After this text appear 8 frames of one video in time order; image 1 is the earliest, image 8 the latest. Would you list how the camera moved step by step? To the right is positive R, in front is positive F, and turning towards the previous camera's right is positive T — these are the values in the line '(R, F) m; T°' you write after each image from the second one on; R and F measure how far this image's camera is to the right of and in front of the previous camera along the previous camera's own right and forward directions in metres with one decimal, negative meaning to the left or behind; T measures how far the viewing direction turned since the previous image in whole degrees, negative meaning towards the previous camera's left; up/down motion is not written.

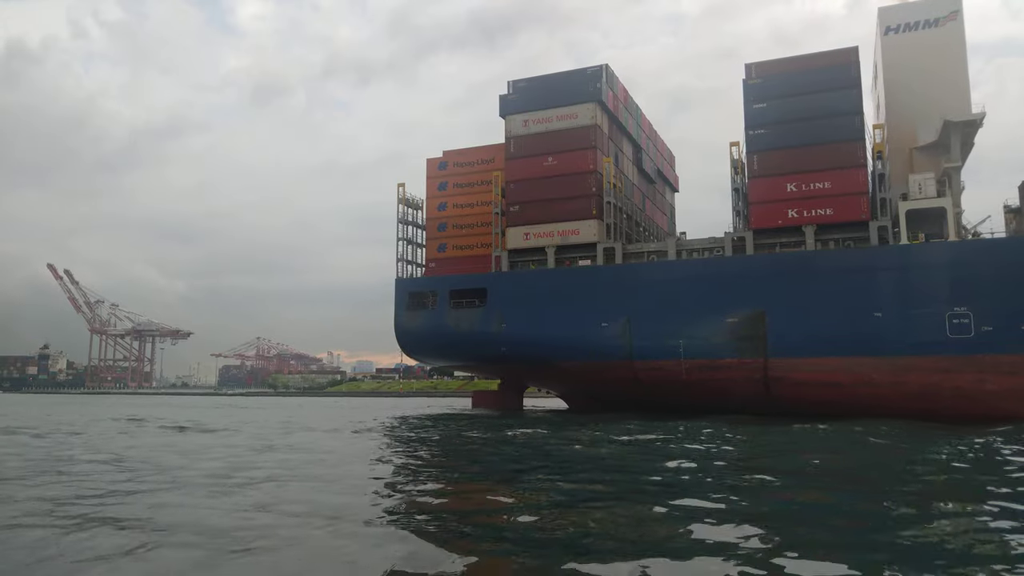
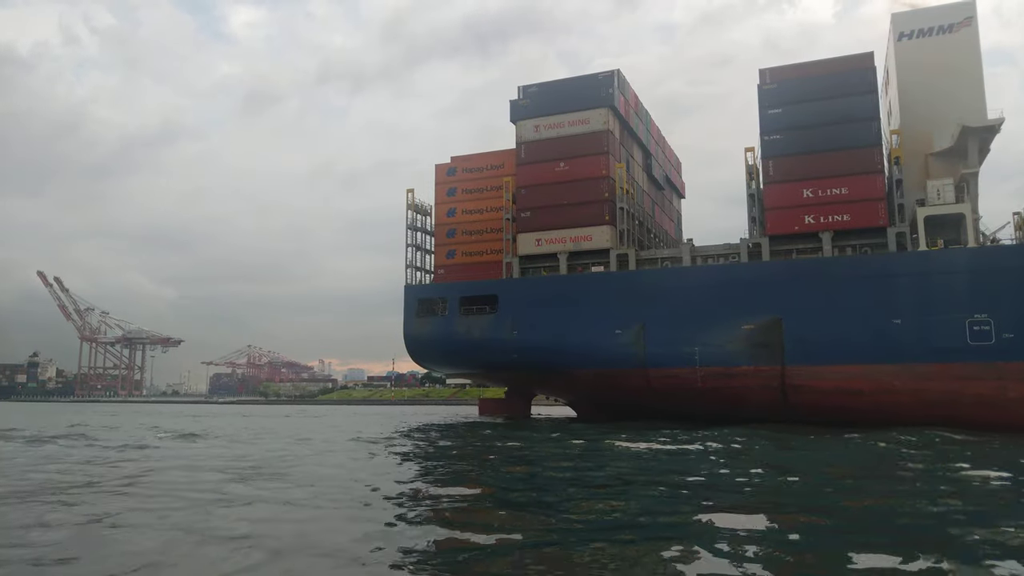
(-0.5, +0.3) m; +1°
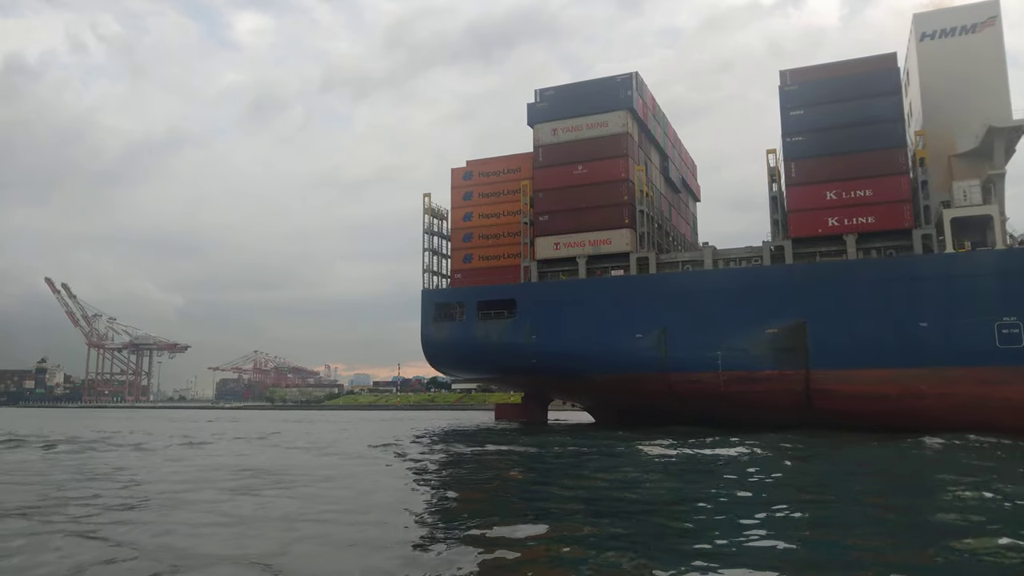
(-0.4, +0.1) m; -1°
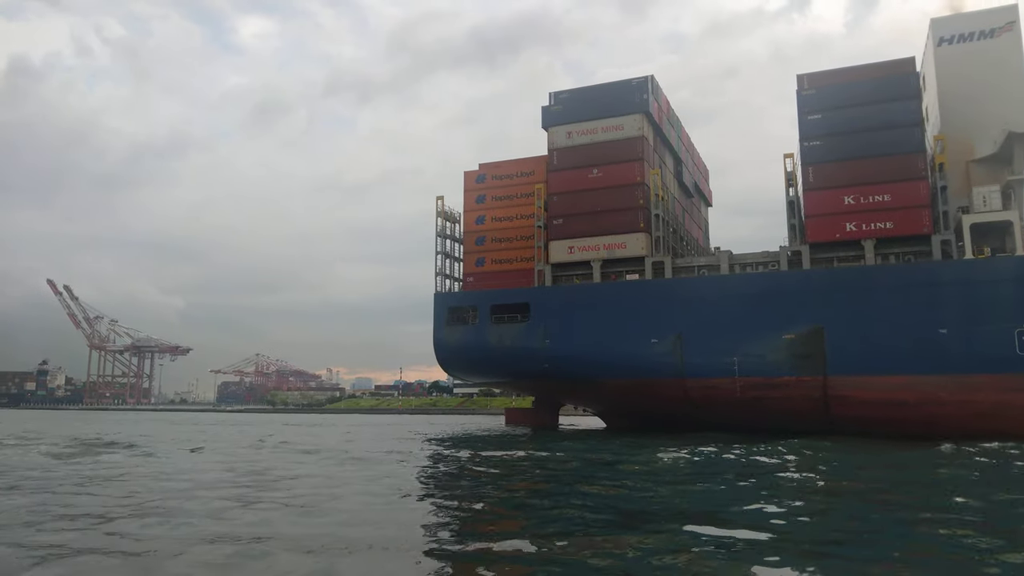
(-0.3, +0.1) m; 0°
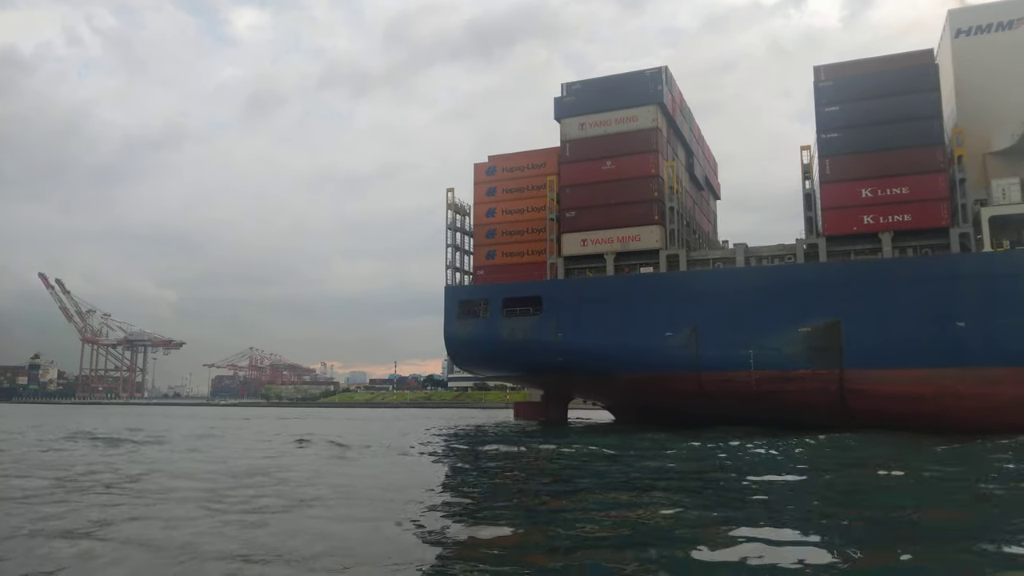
(-0.5, +0.2) m; 0°
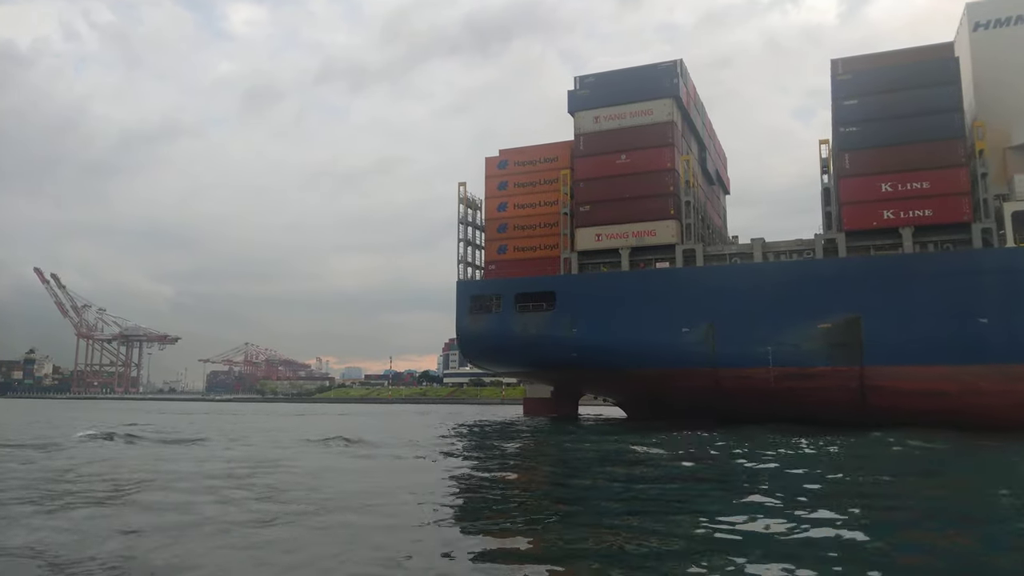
(-0.5, +0.2) m; 0°
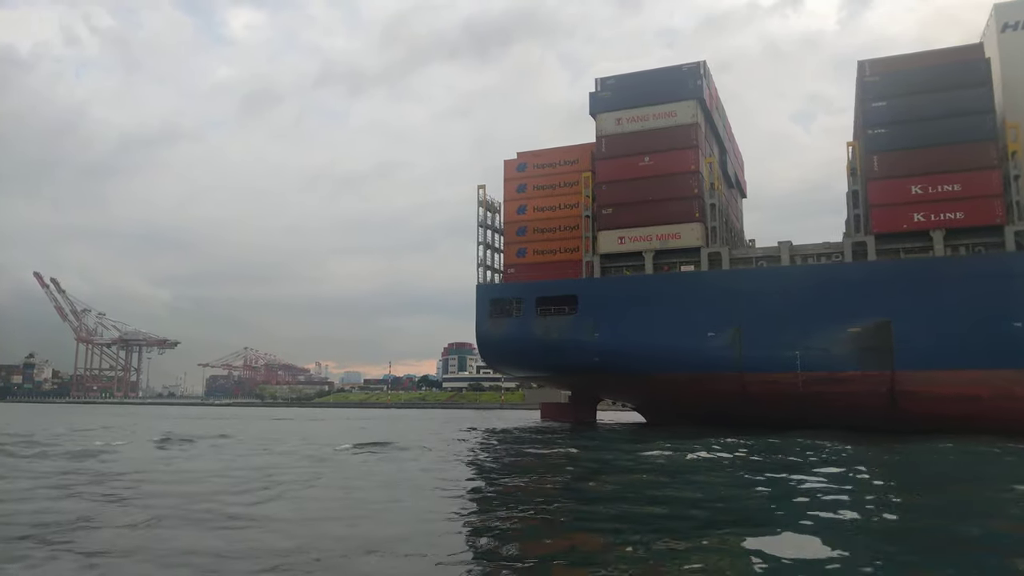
(-0.6, +0.2) m; 0°
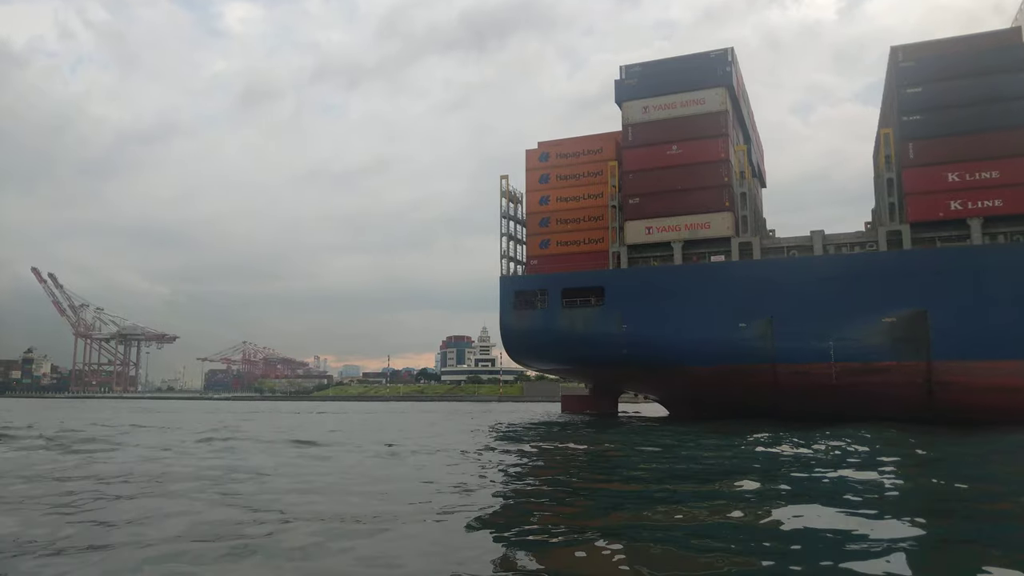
(-0.8, +0.2) m; 0°
